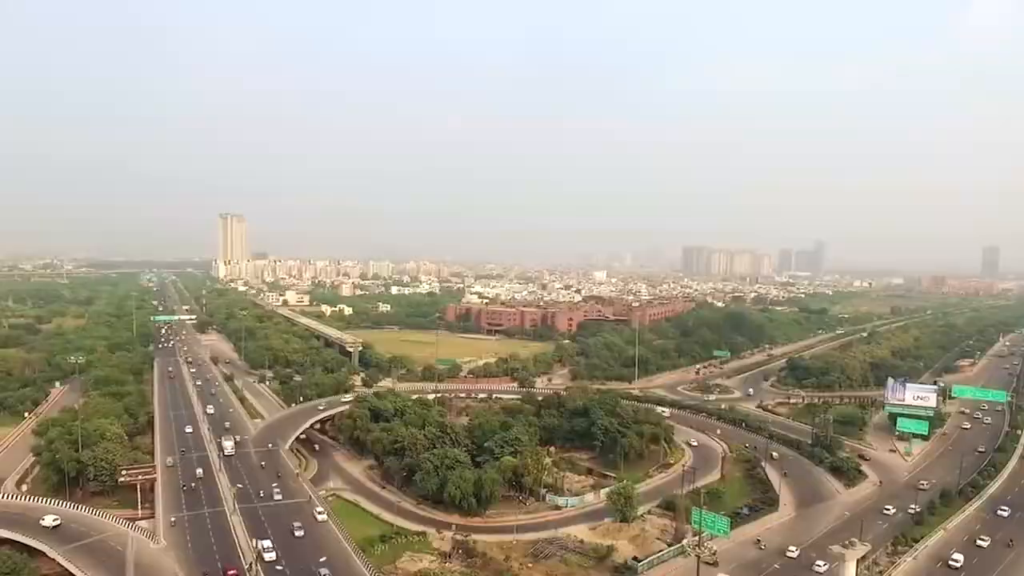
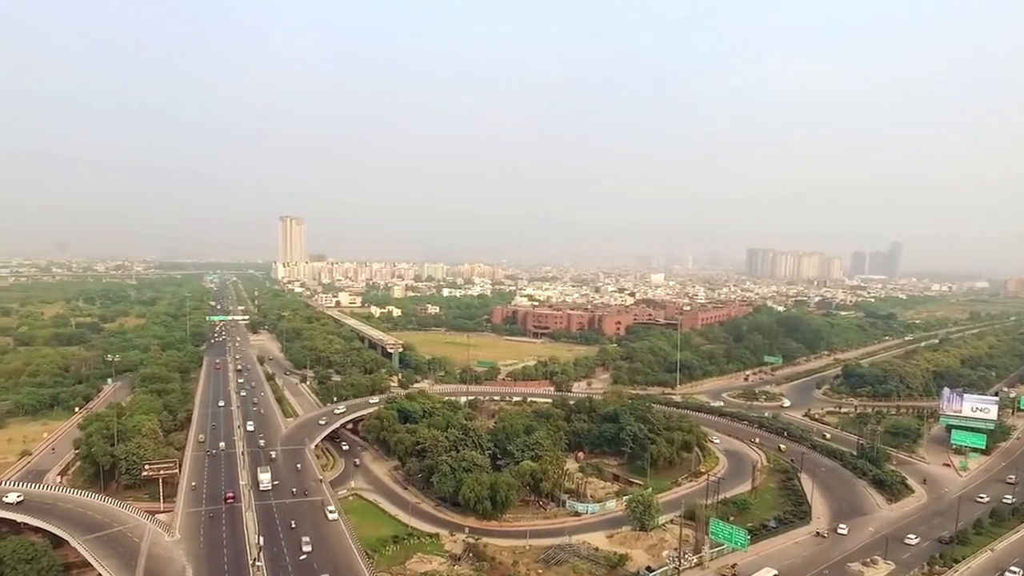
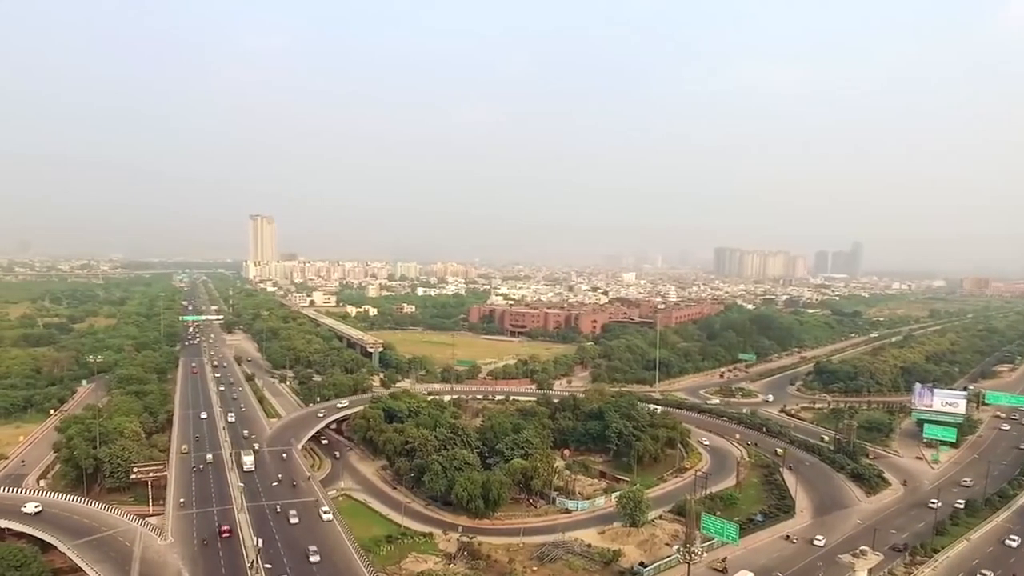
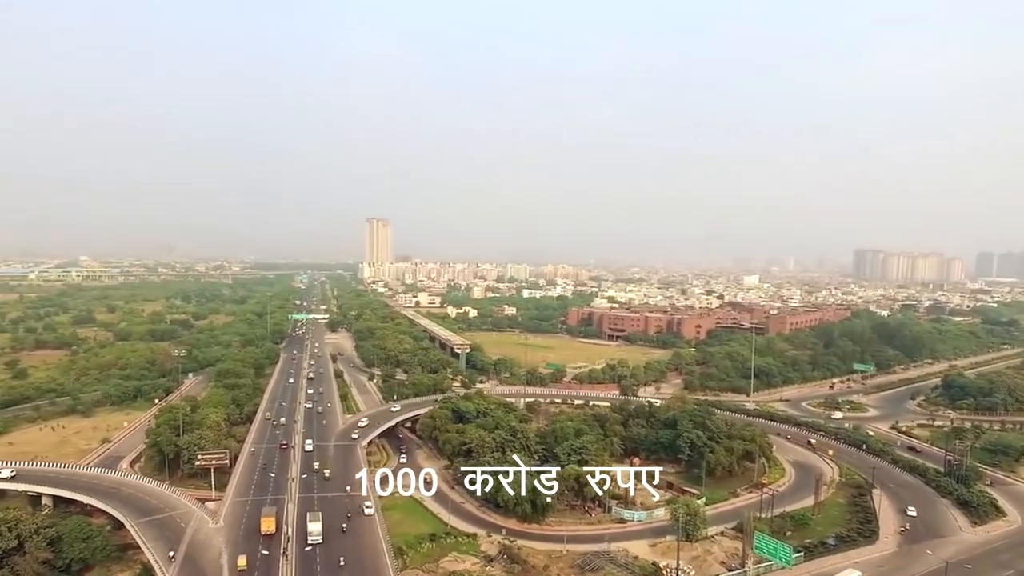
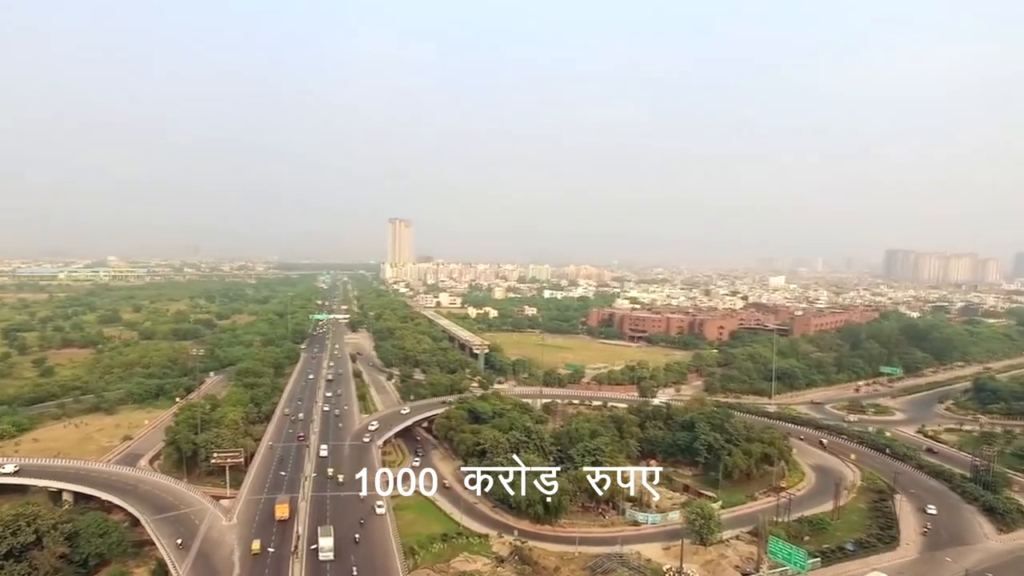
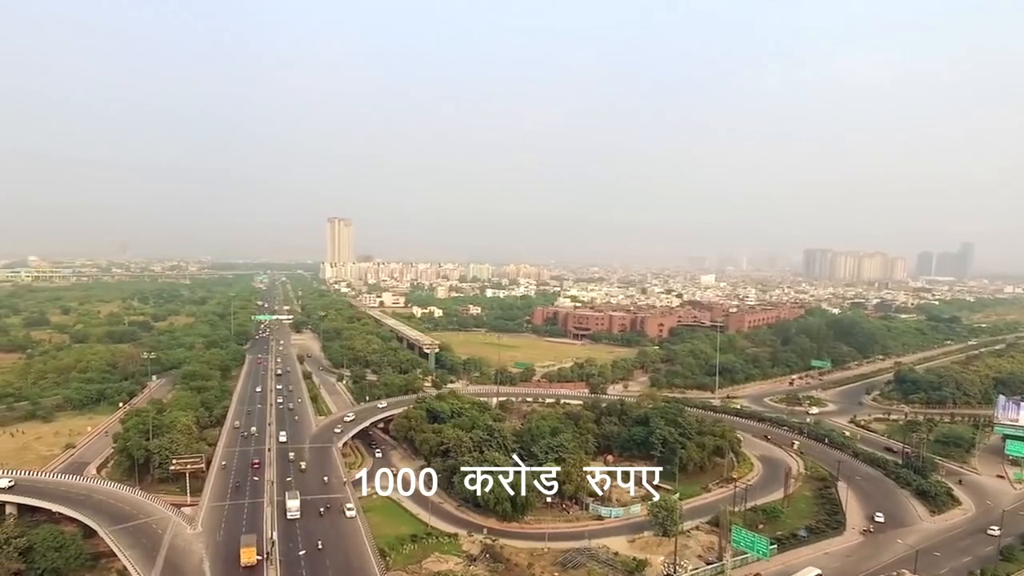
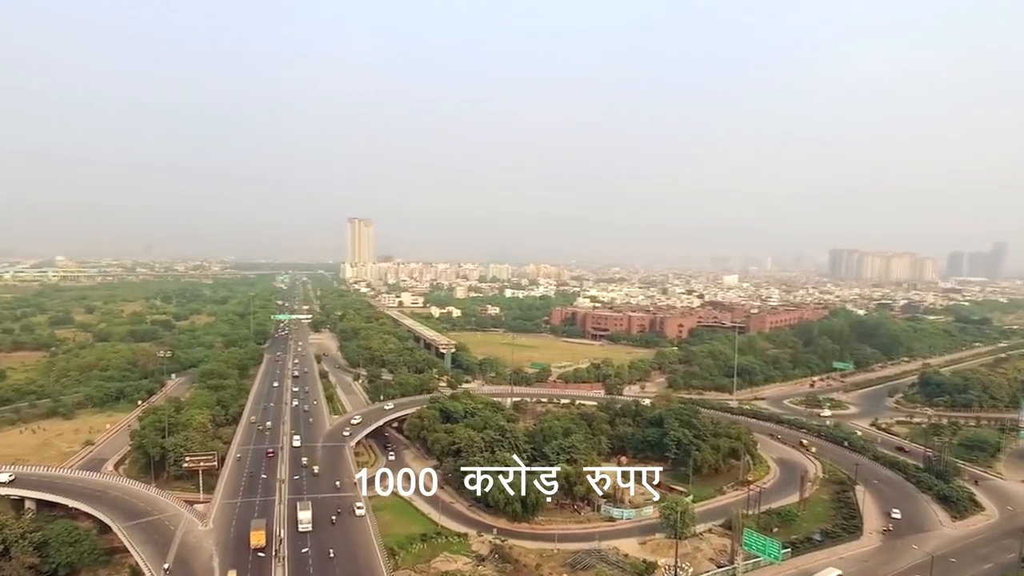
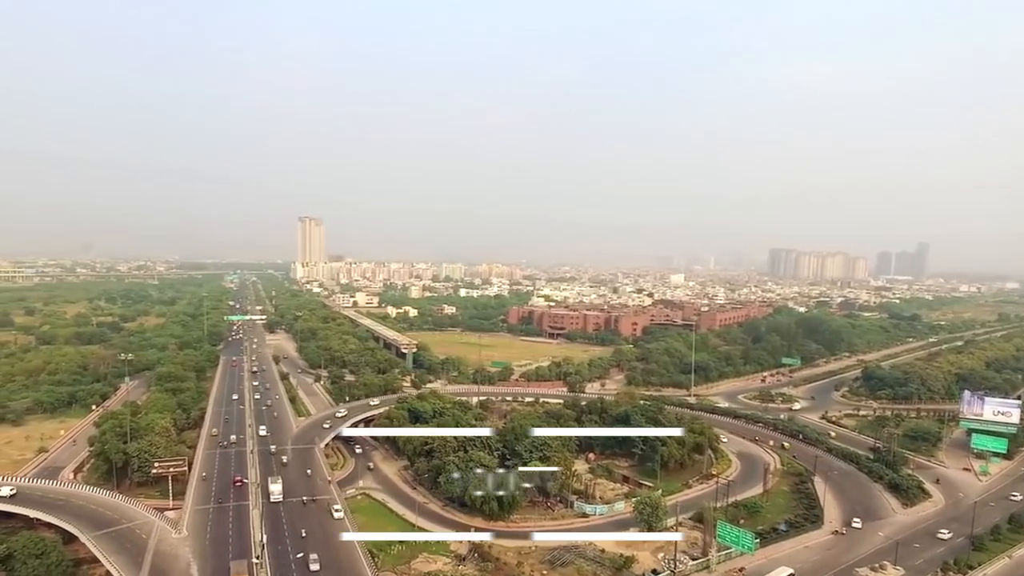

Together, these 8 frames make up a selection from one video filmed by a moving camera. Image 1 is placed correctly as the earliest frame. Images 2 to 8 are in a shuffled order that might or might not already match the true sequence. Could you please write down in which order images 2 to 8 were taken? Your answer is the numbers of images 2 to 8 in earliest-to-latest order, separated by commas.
3, 2, 8, 6, 7, 4, 5
